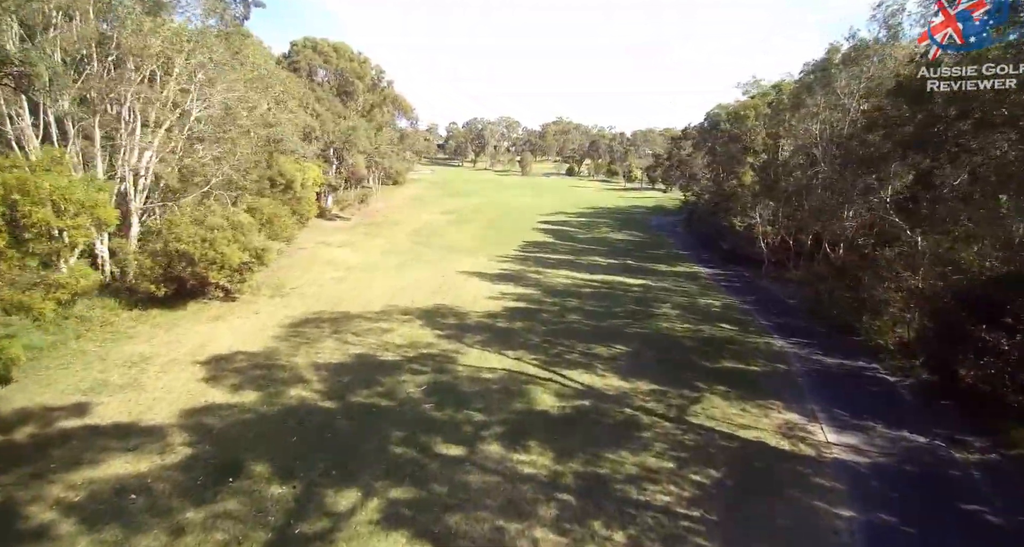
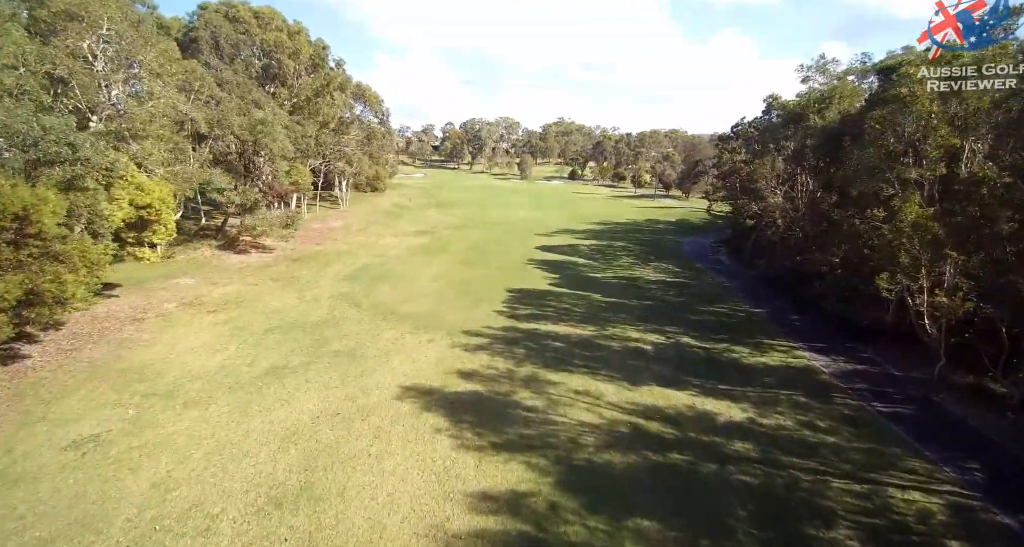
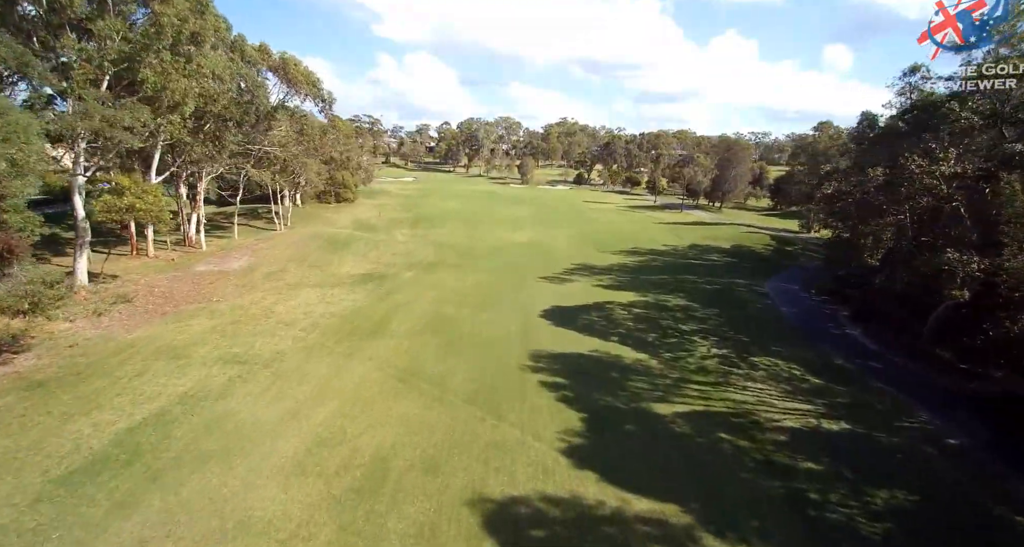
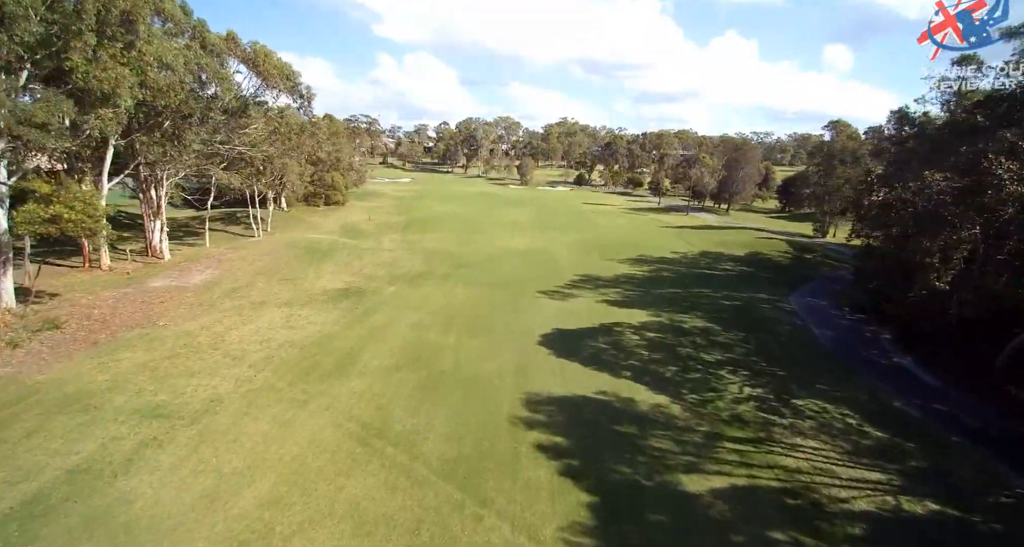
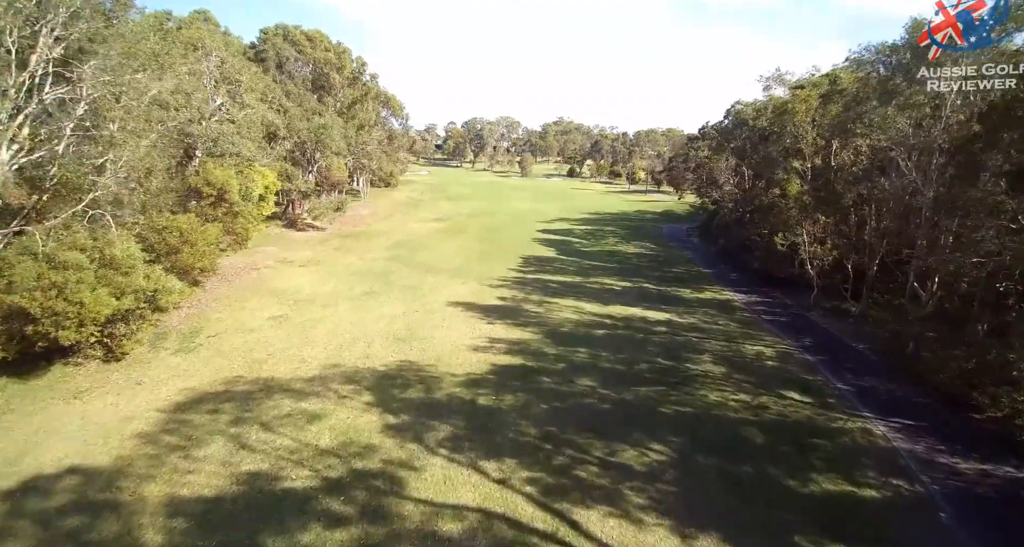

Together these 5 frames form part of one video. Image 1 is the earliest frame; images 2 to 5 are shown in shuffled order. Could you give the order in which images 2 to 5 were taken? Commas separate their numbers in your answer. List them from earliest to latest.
5, 2, 3, 4
